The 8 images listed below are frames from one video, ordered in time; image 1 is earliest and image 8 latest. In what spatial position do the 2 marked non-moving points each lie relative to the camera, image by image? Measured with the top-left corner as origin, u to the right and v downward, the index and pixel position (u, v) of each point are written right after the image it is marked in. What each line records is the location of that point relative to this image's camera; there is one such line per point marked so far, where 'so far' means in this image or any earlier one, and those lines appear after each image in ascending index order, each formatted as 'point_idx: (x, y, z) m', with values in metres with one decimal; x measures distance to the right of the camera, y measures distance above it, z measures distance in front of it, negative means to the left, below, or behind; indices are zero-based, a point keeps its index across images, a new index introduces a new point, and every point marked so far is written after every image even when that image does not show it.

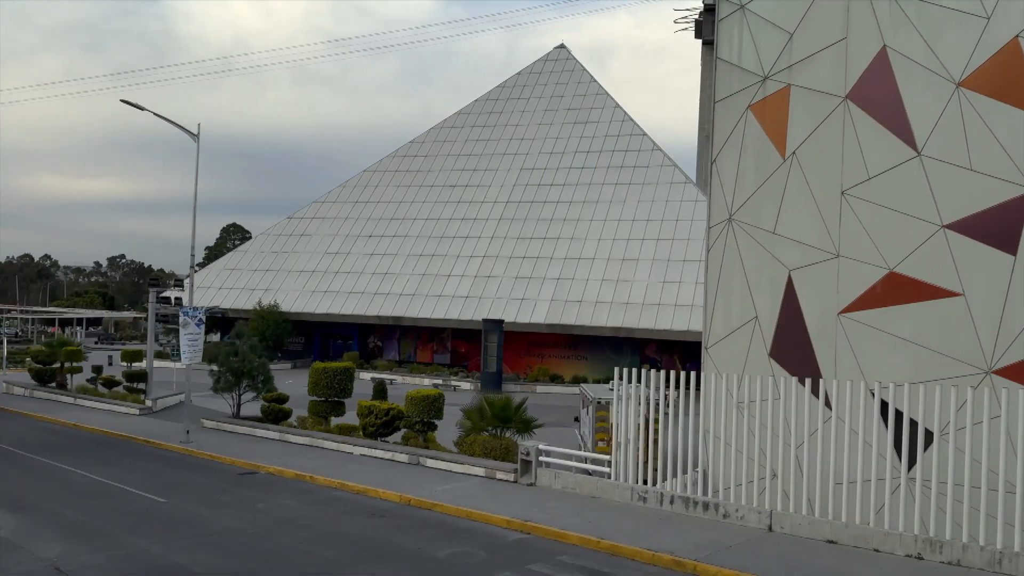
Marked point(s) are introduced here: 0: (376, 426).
0: (-2.4, -2.6, +15.1) m
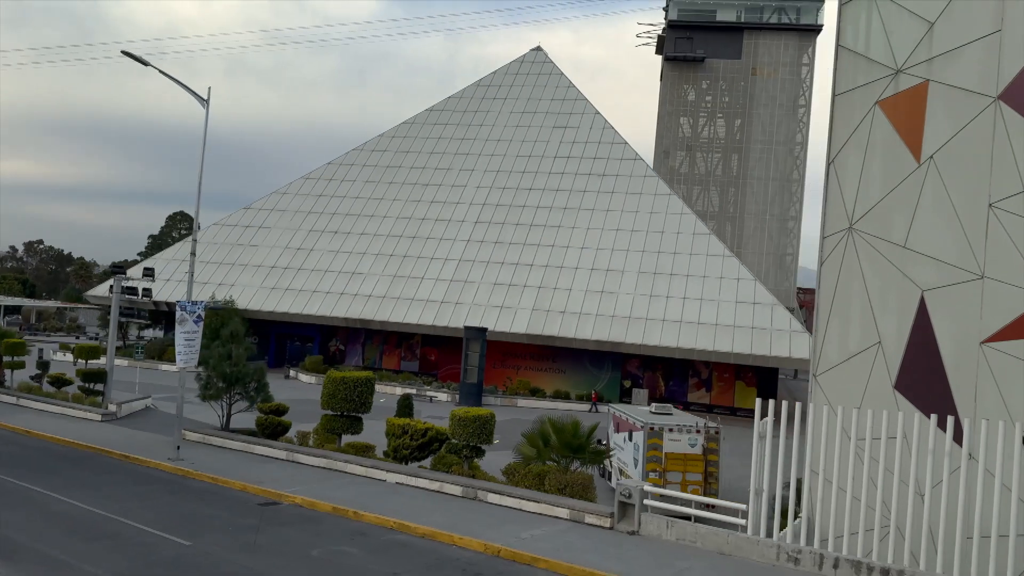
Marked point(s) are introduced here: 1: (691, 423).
0: (-1.6, -2.6, +13.1) m
1: (+3.2, -2.4, +14.7) m
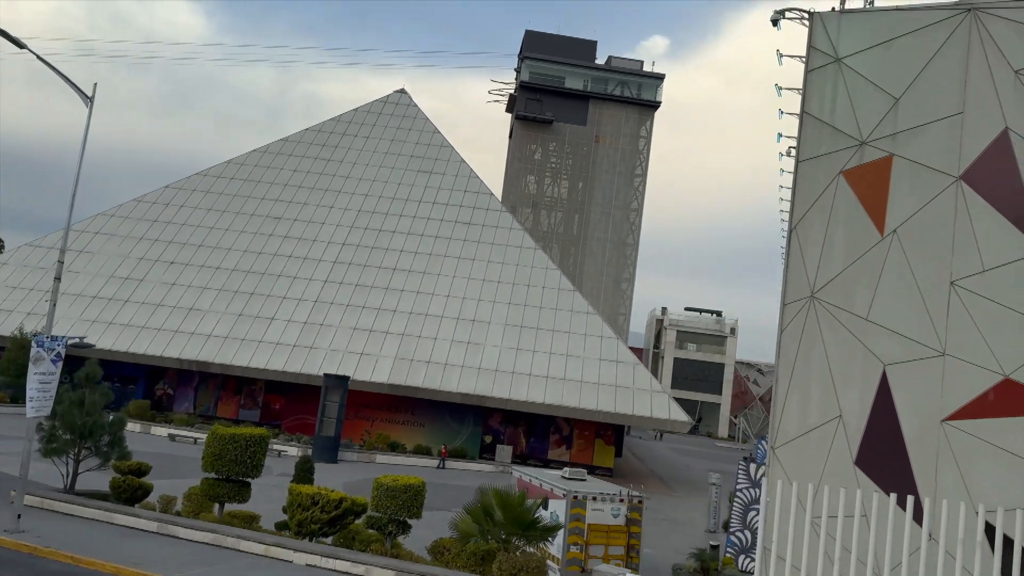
0: (-2.6, -3.2, +11.2) m
1: (+1.7, -3.4, +13.8) m
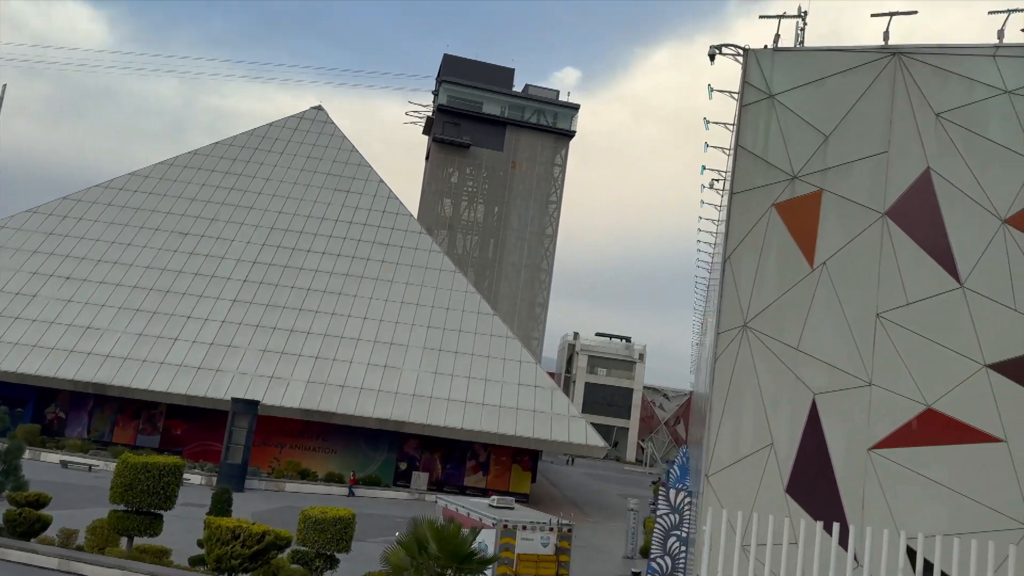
0: (-3.5, -3.5, +10.6) m
1: (+0.5, -3.9, +13.7) m
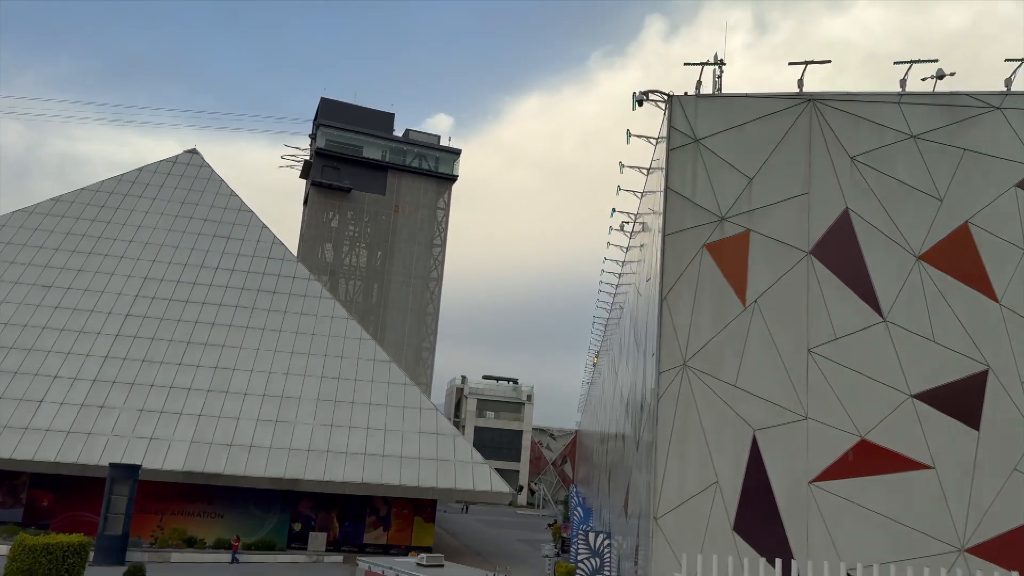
0: (-4.1, -4.1, +9.5) m
1: (-0.6, -4.6, +13.1) m
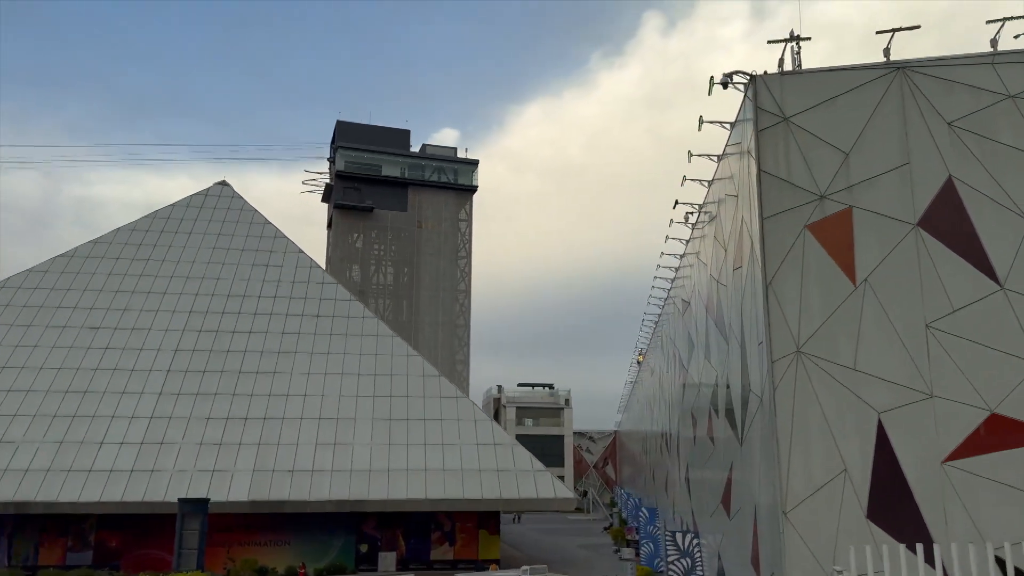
0: (-2.4, -4.4, +9.3) m
1: (+1.2, -4.6, +12.8) m
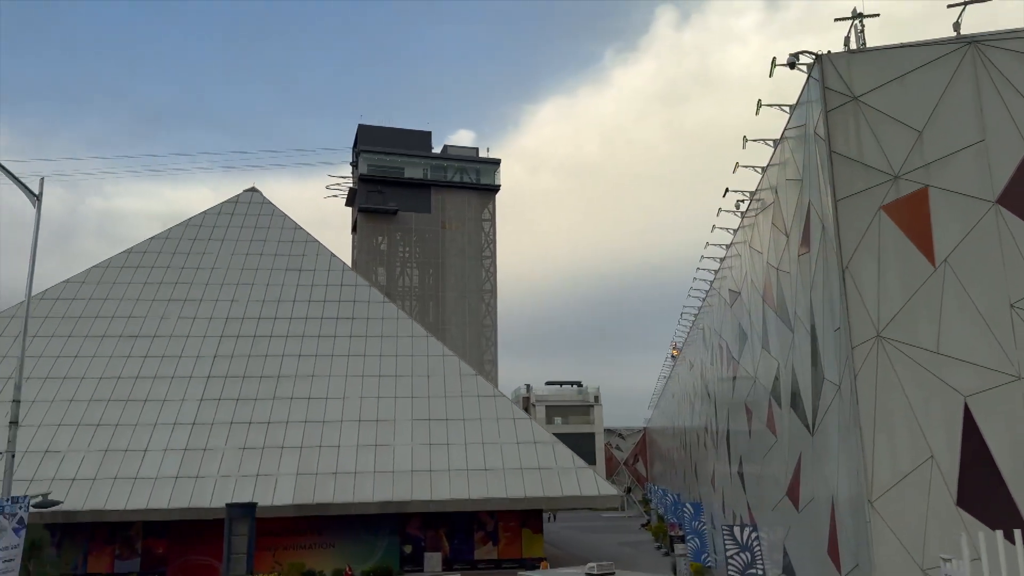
0: (-1.4, -4.4, +9.1) m
1: (+2.3, -4.5, +12.6) m
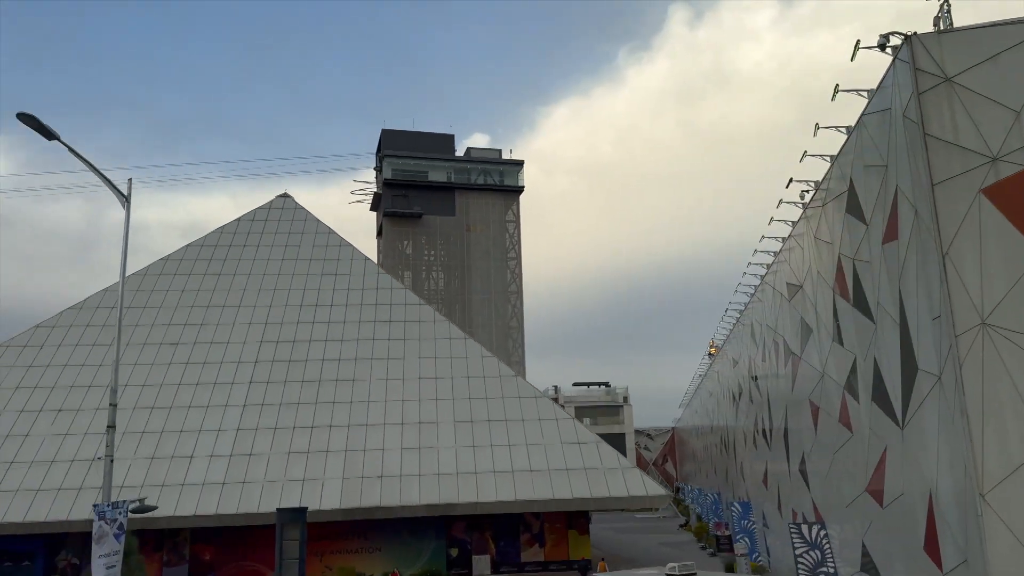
0: (-0.3, -4.3, +8.9) m
1: (+3.5, -4.3, +12.3) m
